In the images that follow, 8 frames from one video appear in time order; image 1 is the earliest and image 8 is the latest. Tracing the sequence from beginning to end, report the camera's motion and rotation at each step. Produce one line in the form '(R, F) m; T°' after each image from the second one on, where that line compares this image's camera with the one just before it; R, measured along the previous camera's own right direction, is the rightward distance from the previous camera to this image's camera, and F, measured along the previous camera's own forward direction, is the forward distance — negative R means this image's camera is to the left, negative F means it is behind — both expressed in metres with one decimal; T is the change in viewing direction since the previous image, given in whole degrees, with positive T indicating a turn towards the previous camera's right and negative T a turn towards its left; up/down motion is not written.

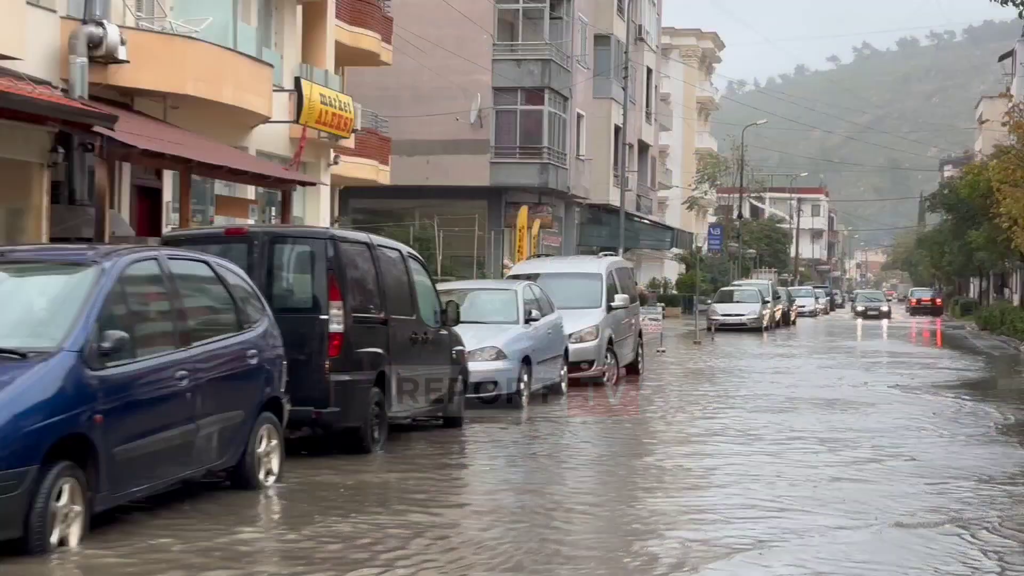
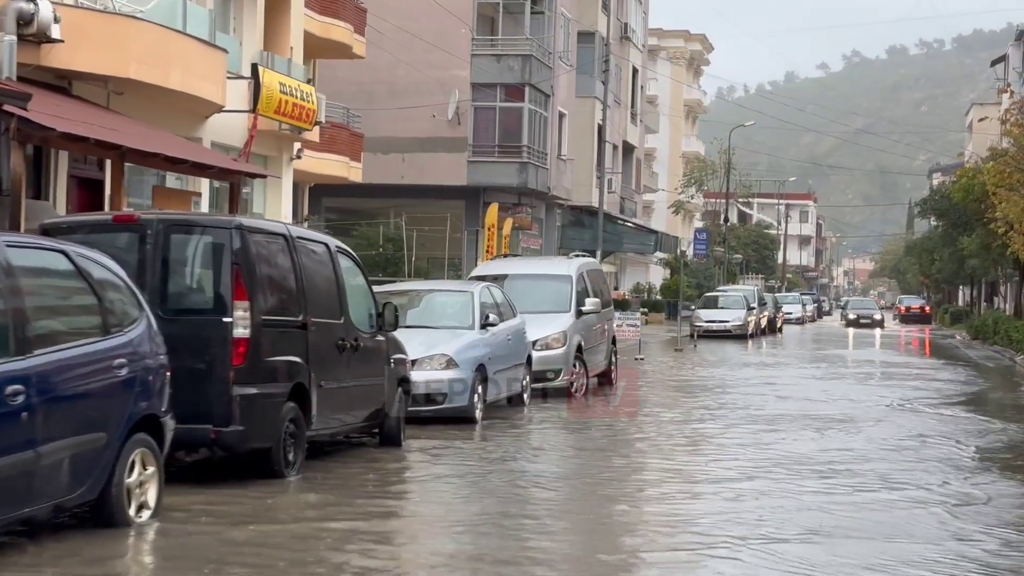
(+0.3, +1.3) m; 0°
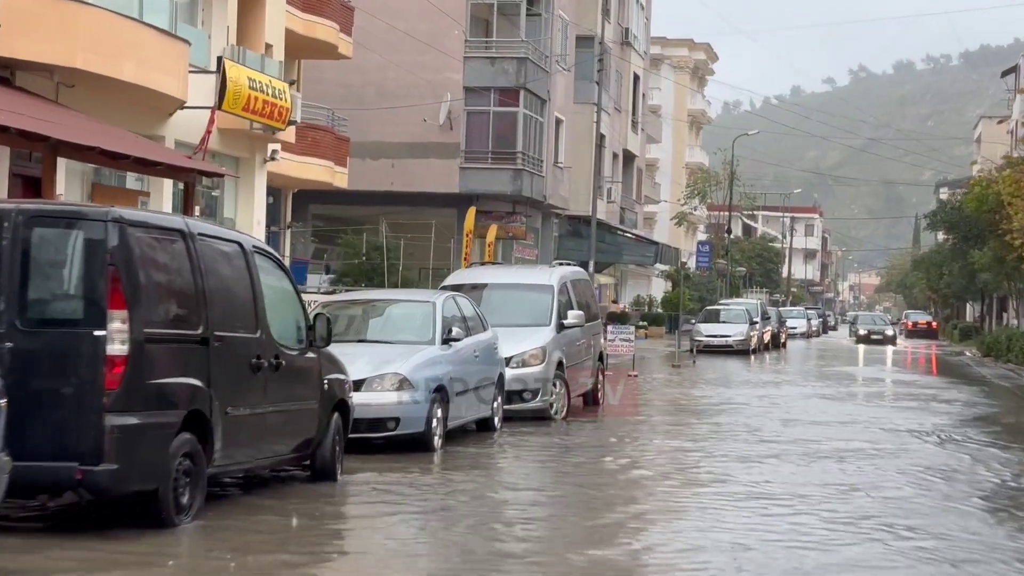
(+0.3, +1.5) m; 0°
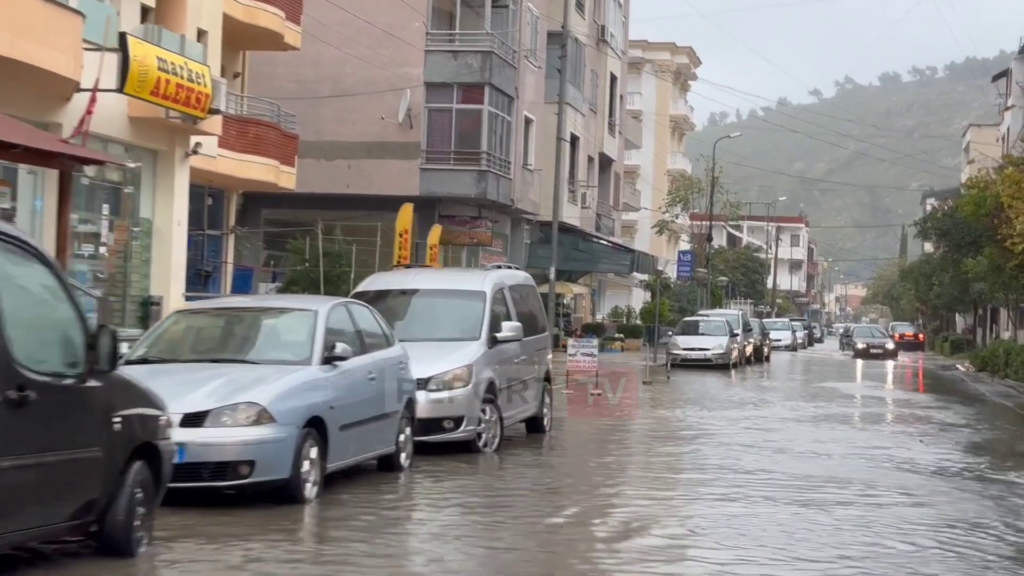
(+0.5, +2.4) m; +1°
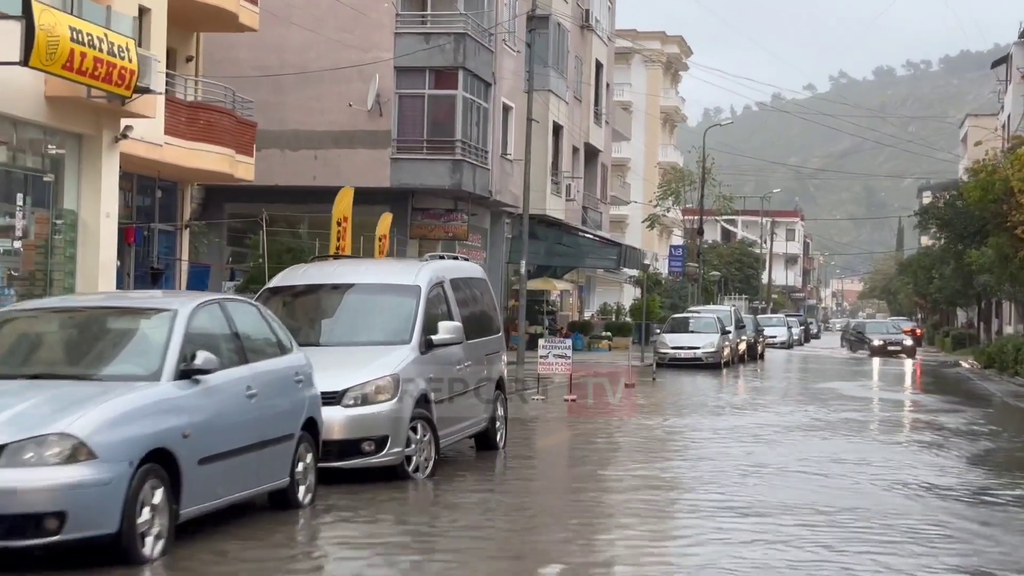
(+0.4, +2.0) m; 0°
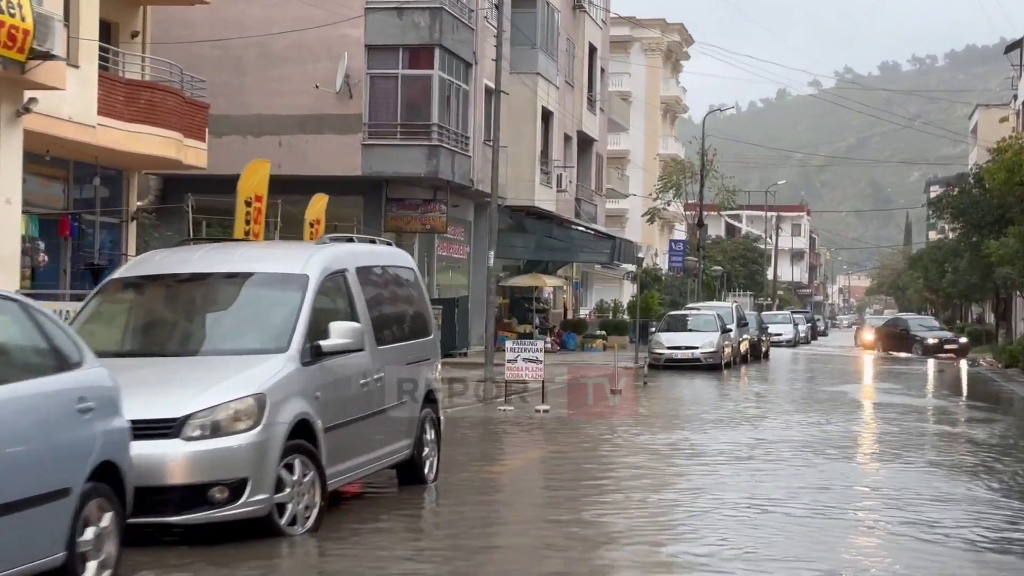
(+0.5, +2.5) m; 0°
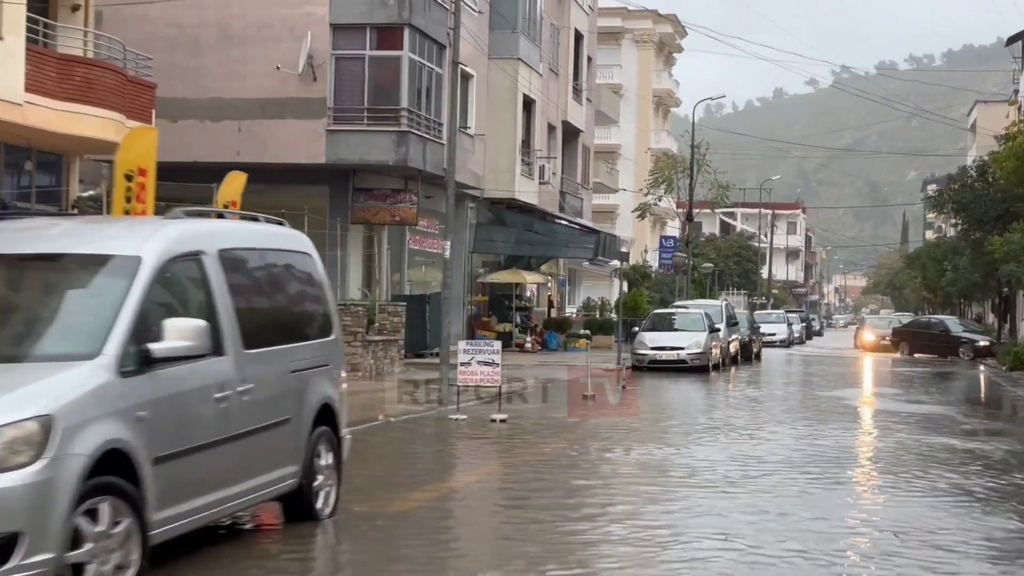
(+0.4, +1.9) m; 0°
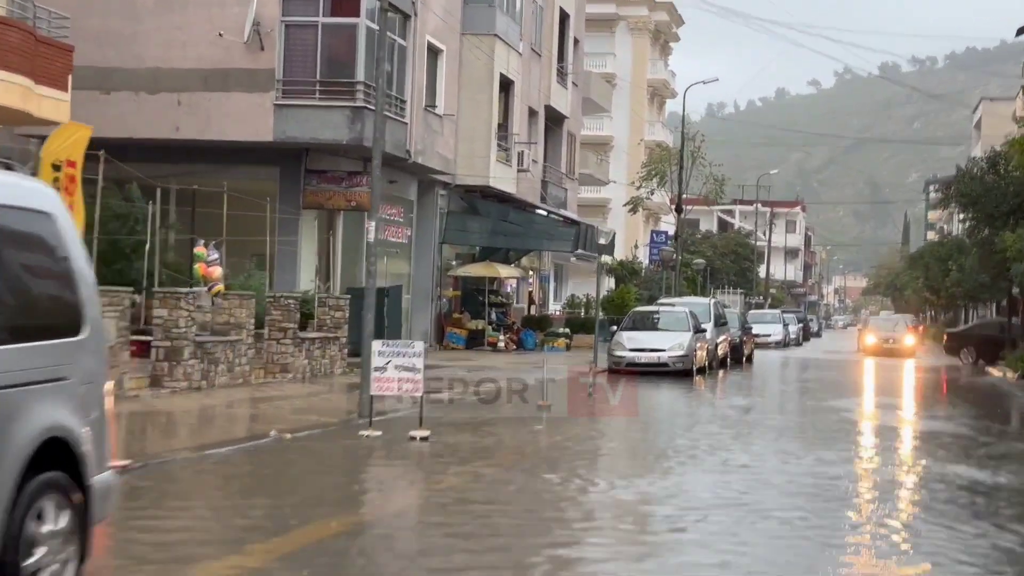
(+0.6, +2.6) m; 0°
